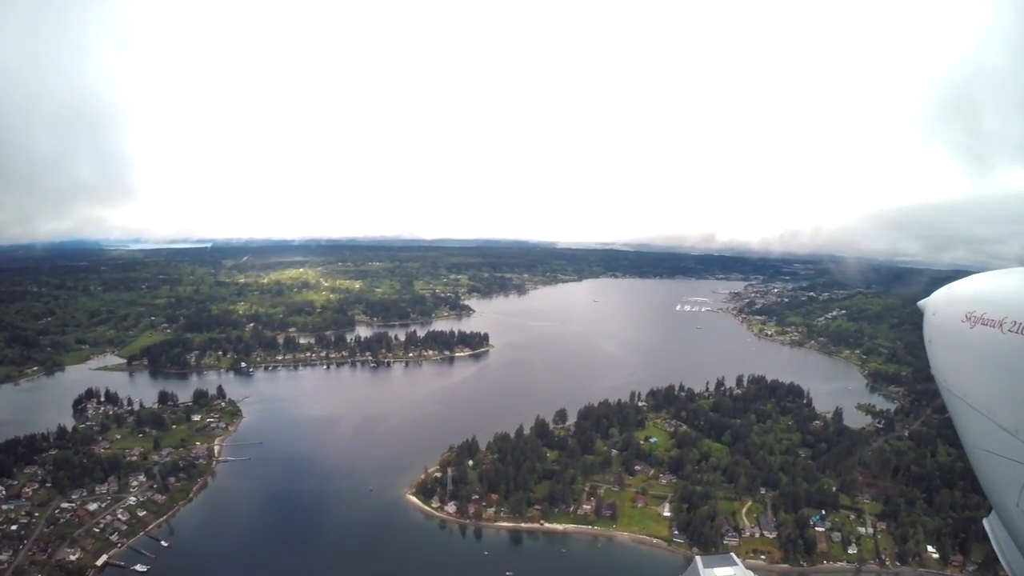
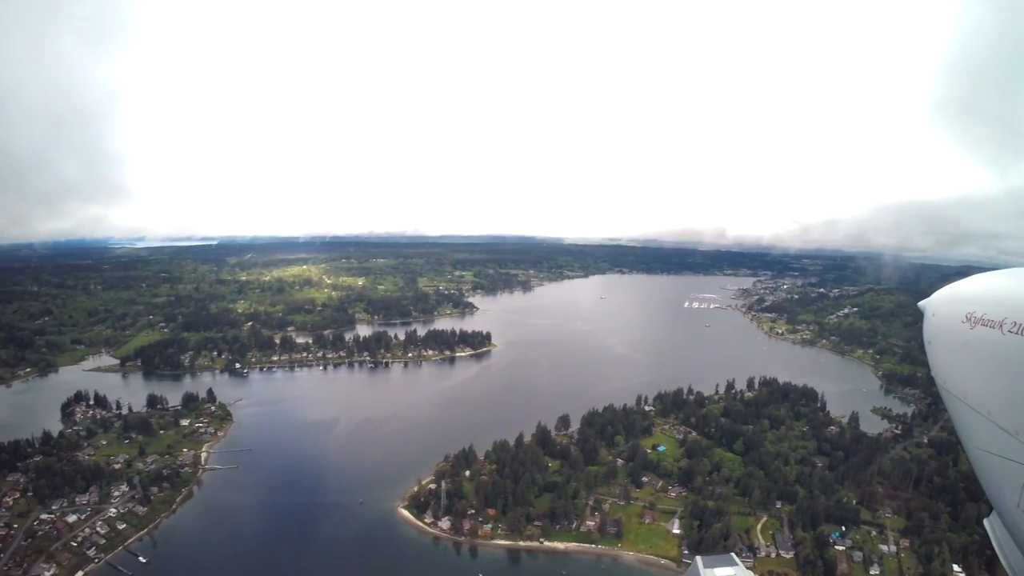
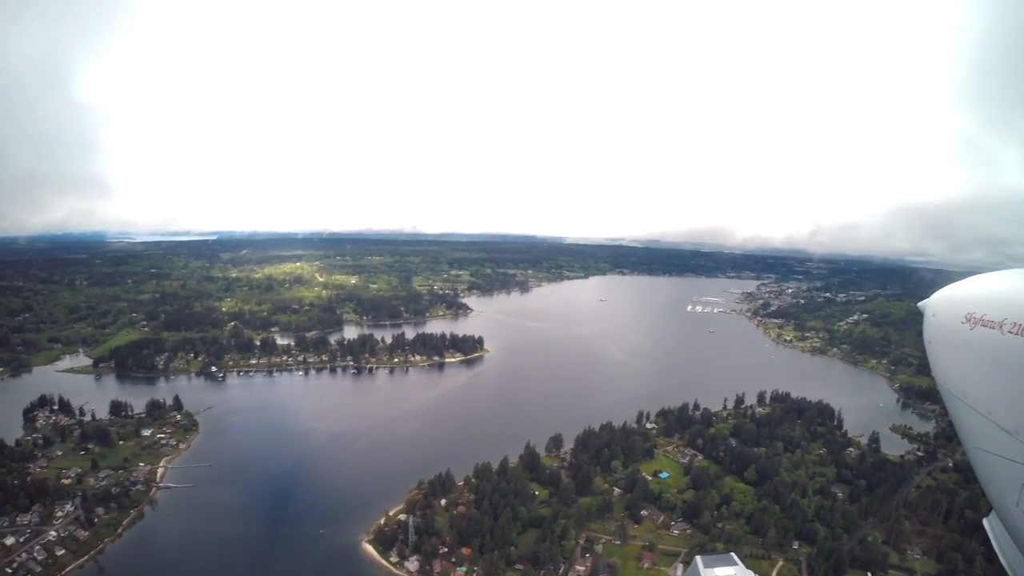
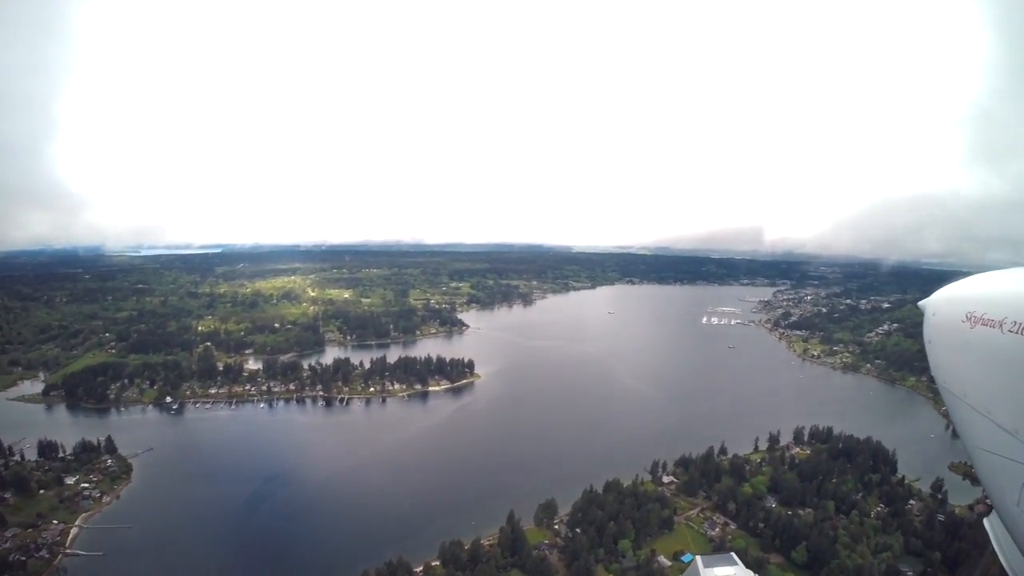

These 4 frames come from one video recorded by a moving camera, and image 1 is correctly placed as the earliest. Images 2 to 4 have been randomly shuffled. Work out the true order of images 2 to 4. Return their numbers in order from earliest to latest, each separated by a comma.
2, 3, 4
